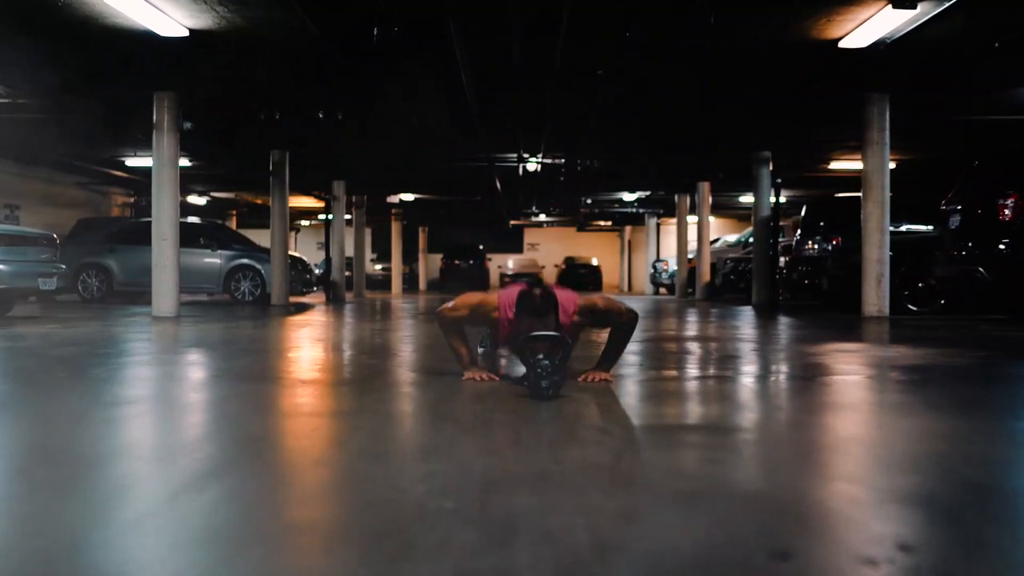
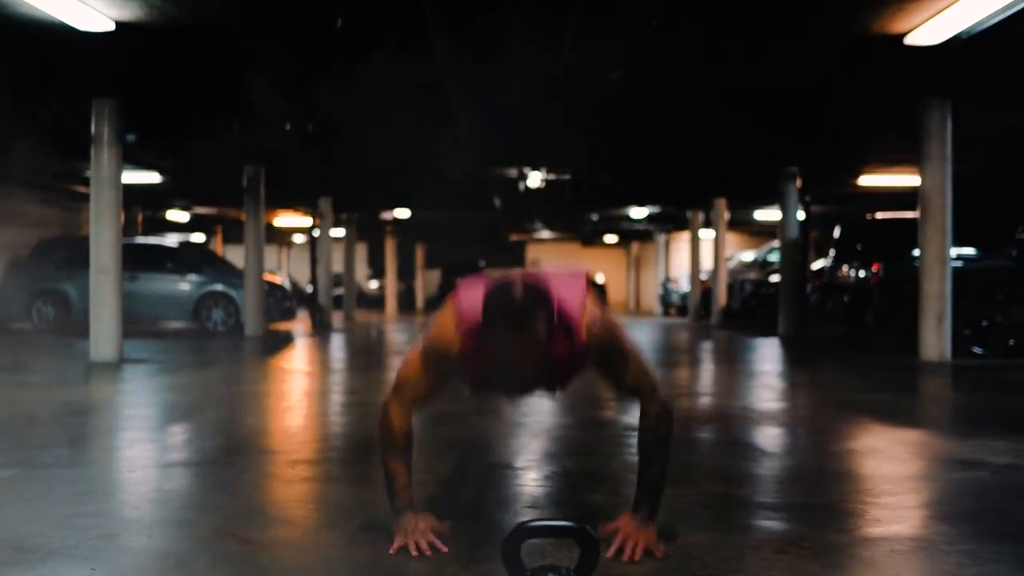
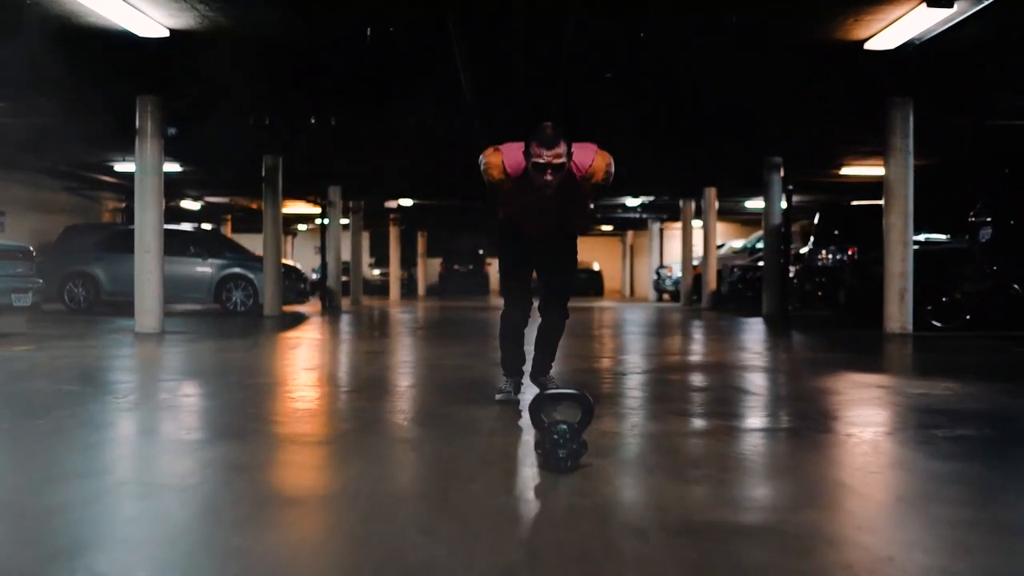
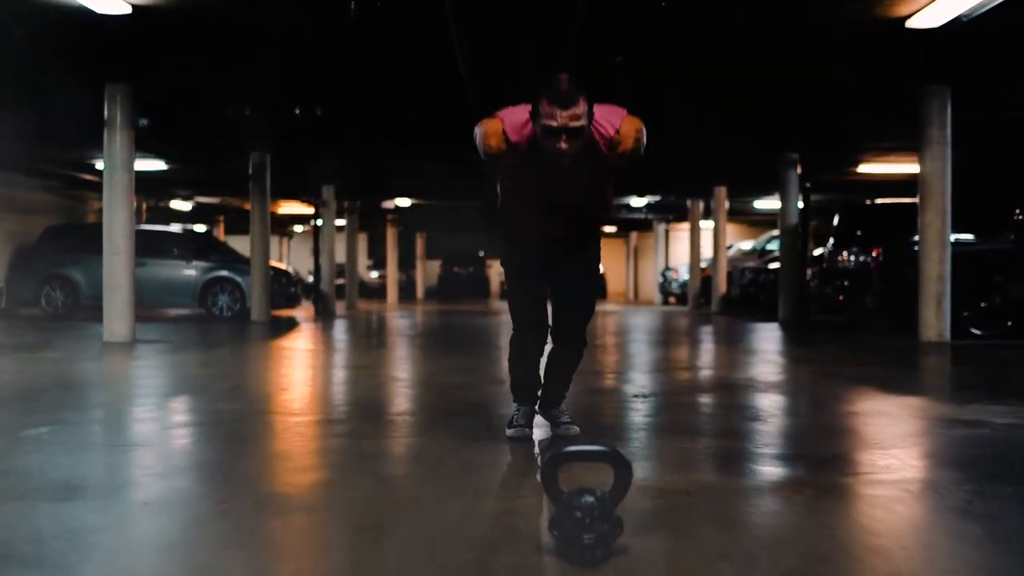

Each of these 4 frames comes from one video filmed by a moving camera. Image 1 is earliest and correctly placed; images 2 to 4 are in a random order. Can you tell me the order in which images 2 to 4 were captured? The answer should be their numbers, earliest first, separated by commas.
3, 4, 2
